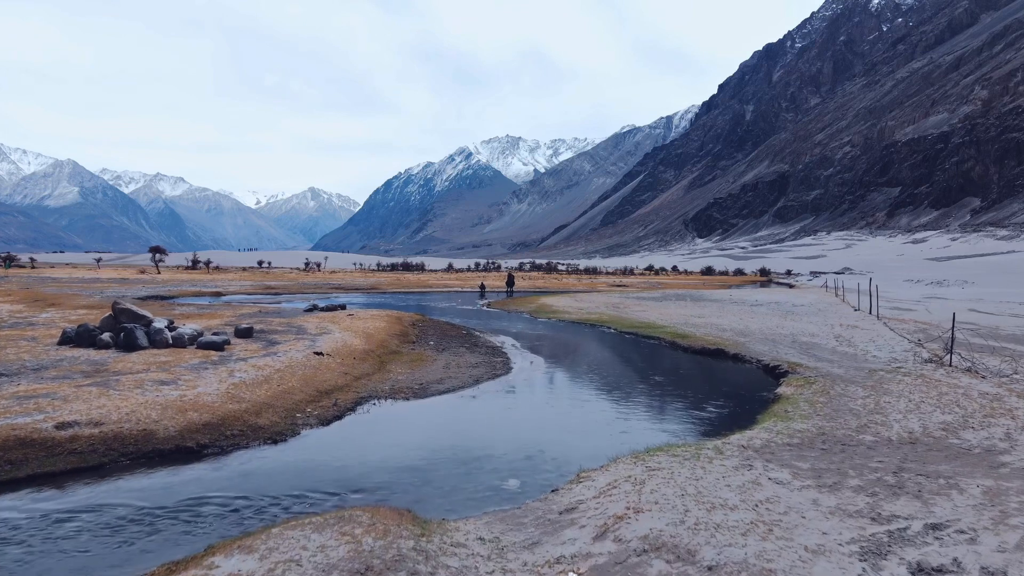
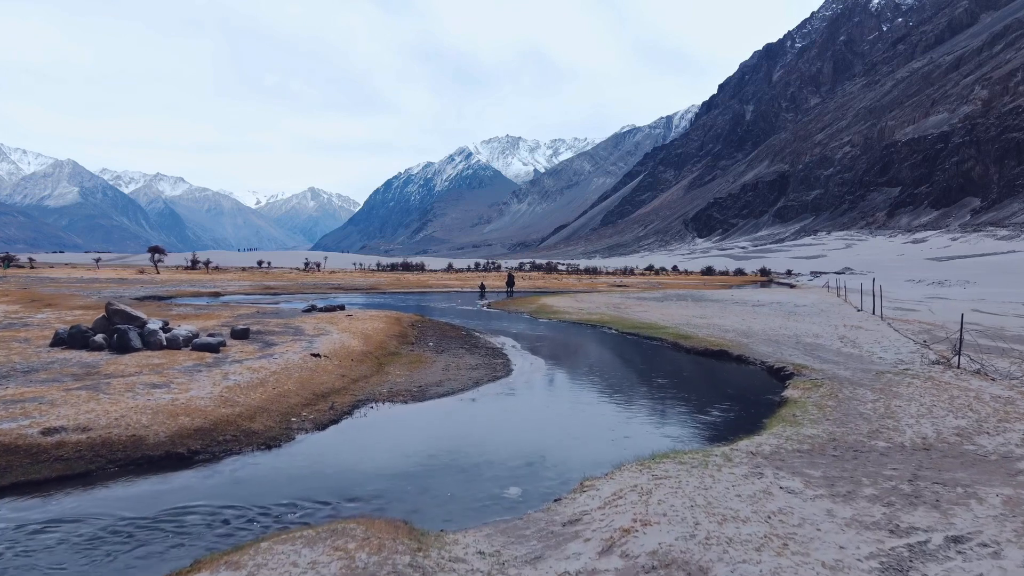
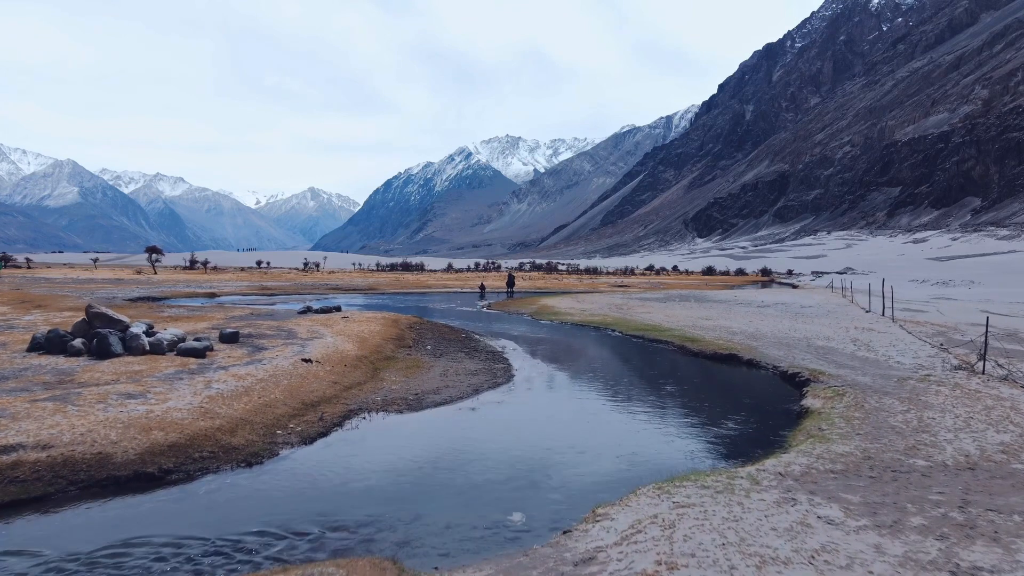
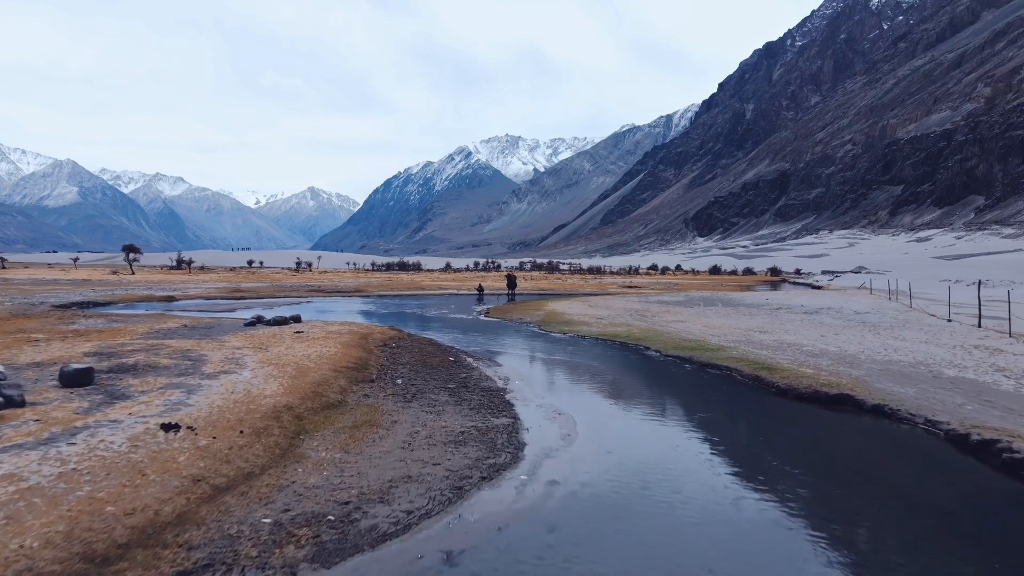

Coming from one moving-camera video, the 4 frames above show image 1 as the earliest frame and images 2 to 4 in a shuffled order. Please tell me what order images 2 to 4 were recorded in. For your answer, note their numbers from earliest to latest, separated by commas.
2, 3, 4
